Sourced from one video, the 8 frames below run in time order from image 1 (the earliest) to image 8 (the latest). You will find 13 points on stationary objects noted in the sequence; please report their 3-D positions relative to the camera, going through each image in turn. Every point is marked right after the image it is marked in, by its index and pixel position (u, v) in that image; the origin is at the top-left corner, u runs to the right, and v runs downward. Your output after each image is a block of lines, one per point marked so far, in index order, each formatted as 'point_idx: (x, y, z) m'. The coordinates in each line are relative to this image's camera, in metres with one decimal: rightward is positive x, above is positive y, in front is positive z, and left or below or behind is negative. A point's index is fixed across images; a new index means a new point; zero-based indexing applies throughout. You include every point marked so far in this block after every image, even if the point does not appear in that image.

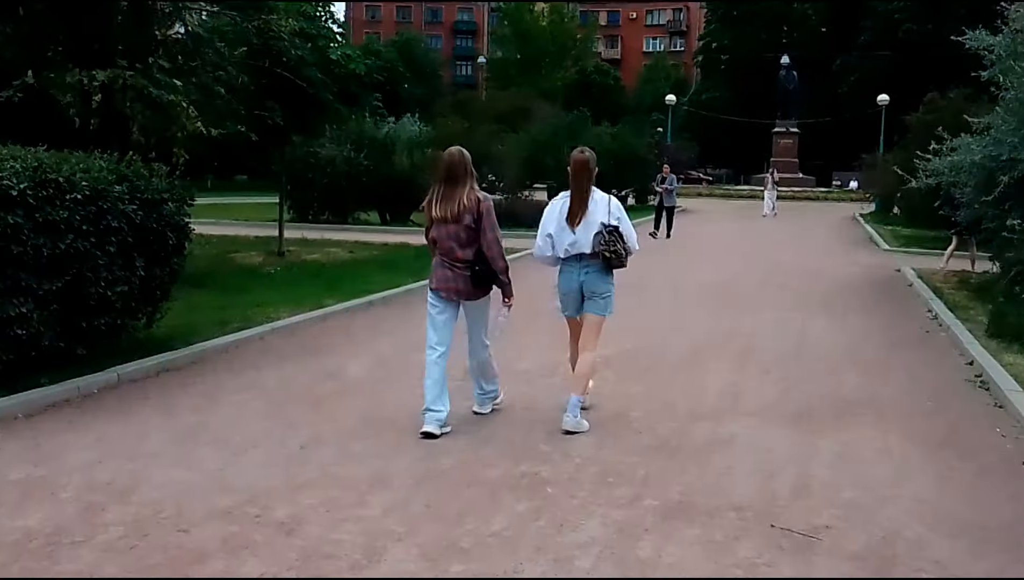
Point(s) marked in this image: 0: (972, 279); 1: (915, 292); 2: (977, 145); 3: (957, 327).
0: (+5.8, +0.2, +15.0) m
1: (+4.7, 0.0, +13.8) m
2: (+5.3, +1.7, +13.4) m
3: (+4.0, -0.3, +10.8) m
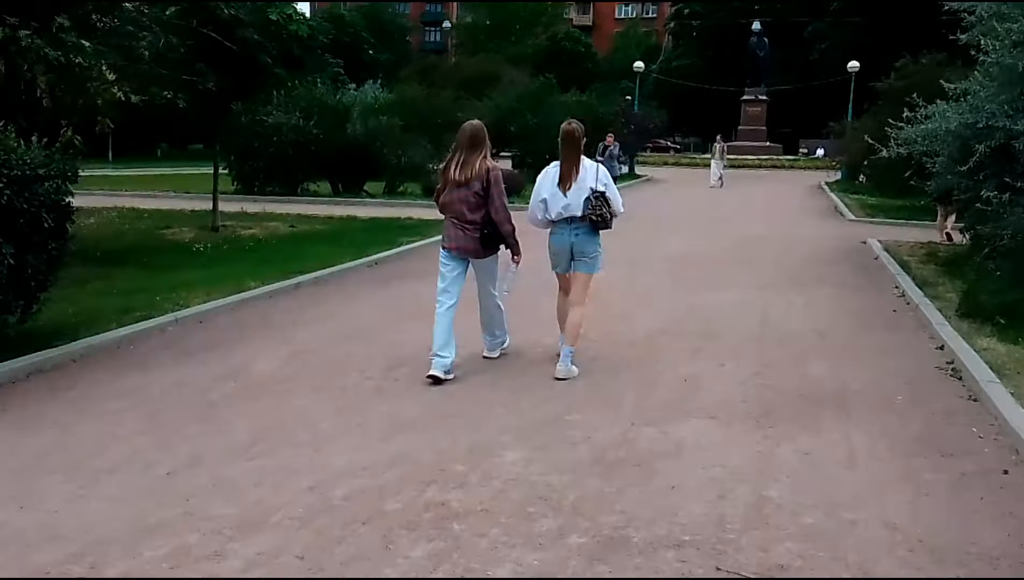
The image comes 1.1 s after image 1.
0: (+5.2, +0.5, +14.4) m
1: (+4.1, +0.3, +13.1) m
2: (+4.7, +1.9, +12.7) m
3: (+3.6, -0.1, +10.1) m
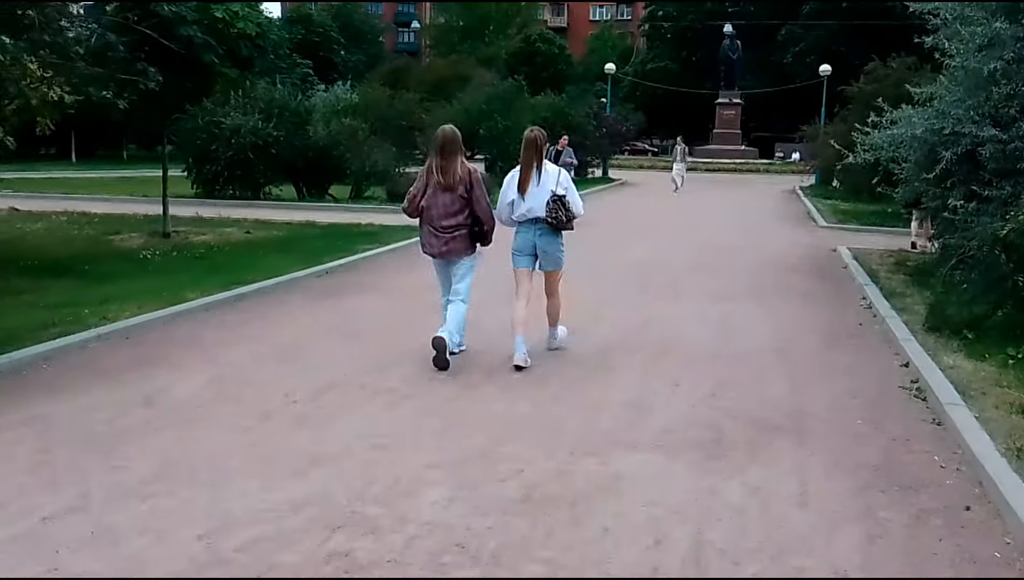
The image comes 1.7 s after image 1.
0: (+4.8, +0.4, +14.1) m
1: (+3.7, +0.1, +12.8) m
2: (+4.3, +1.8, +12.4) m
3: (+3.2, -0.2, +9.8) m
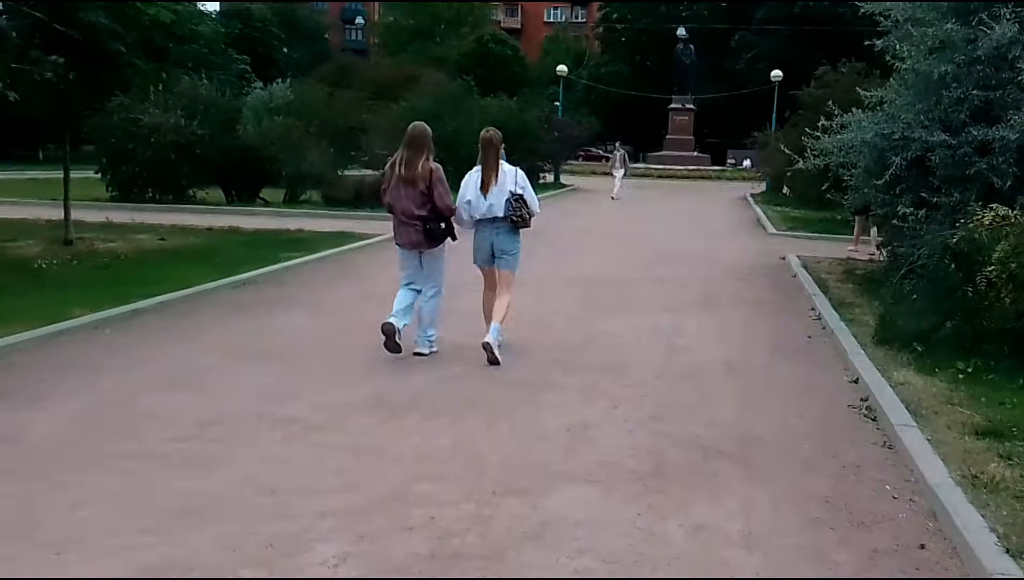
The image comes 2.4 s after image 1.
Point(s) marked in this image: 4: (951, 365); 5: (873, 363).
0: (+4.1, +0.2, +13.8) m
1: (+3.0, 0.0, +12.5) m
2: (+3.6, +1.7, +12.1) m
3: (+2.6, -0.3, +9.4) m
4: (+3.1, -0.5, +8.4) m
5: (+2.5, -0.5, +8.3) m
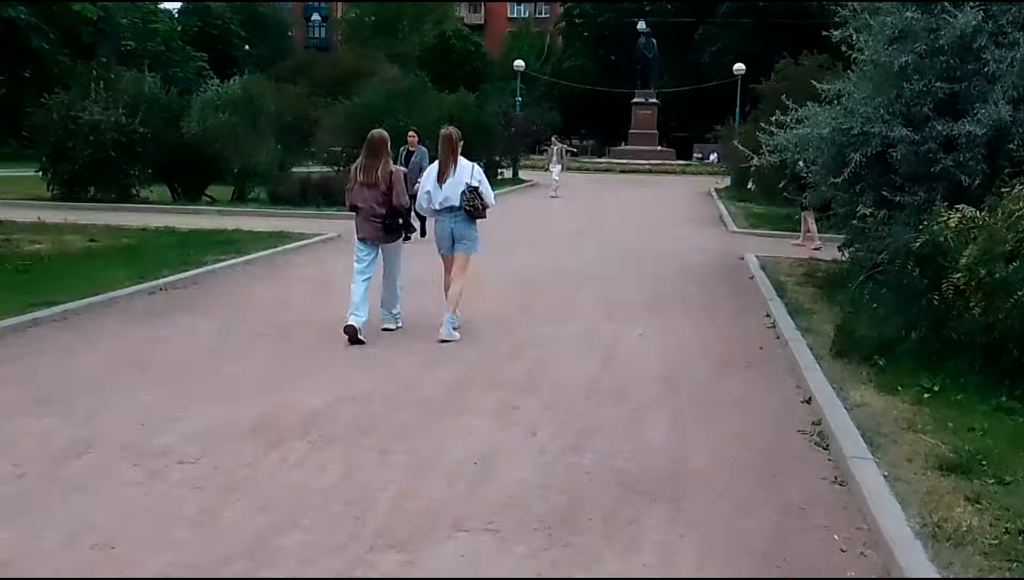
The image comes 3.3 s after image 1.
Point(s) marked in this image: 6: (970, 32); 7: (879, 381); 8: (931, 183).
0: (+3.4, +0.2, +13.1) m
1: (+2.4, 0.0, +11.8) m
2: (+3.0, +1.7, +11.4) m
3: (+2.1, -0.4, +8.7) m
4: (+2.6, -0.6, +7.6) m
5: (+2.0, -0.6, +7.5) m
6: (+4.0, +2.3, +10.3) m
7: (+2.4, -0.6, +7.6) m
8: (+3.7, +1.0, +10.5) m
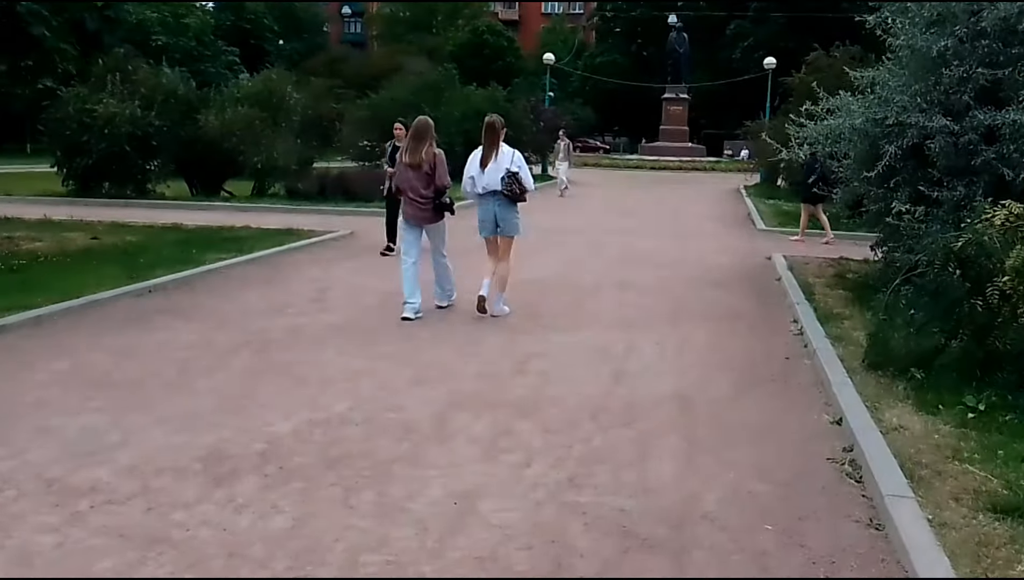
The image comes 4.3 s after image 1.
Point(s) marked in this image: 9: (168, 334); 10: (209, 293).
0: (+3.5, +0.2, +12.3) m
1: (+2.5, 0.0, +11.0) m
2: (+3.1, +1.7, +10.6) m
3: (+2.1, -0.4, +8.0) m
4: (+2.6, -0.6, +6.9) m
5: (+2.0, -0.6, +6.8) m
6: (+4.1, +2.2, +9.5) m
7: (+2.4, -0.6, +6.9) m
8: (+3.8, +0.9, +9.7) m
9: (-2.5, -0.3, +8.6) m
10: (-2.8, 0.0, +10.6) m
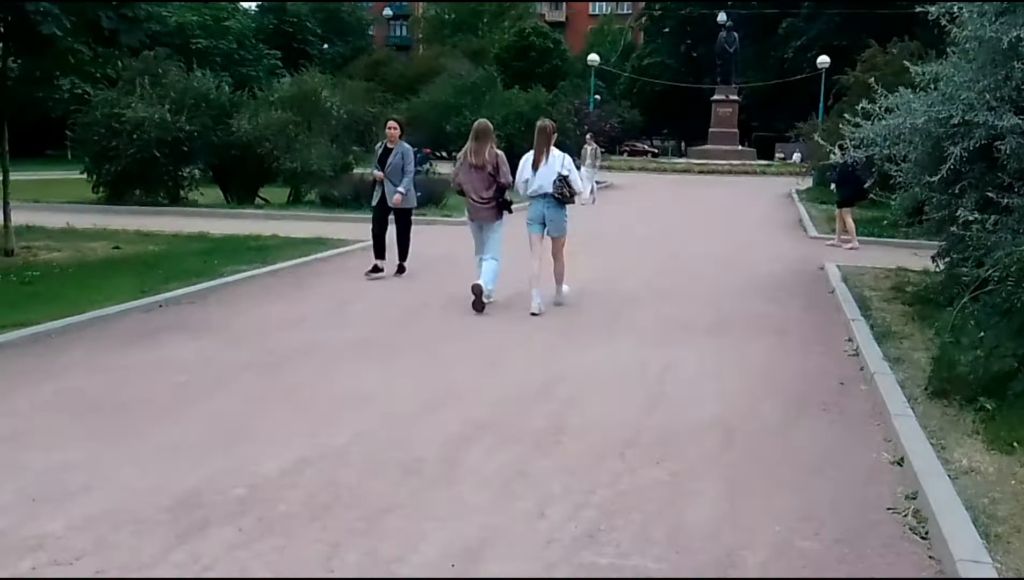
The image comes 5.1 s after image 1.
0: (+3.9, +0.1, +11.5) m
1: (+2.8, -0.1, +10.2) m
2: (+3.4, +1.5, +9.8) m
3: (+2.3, -0.5, +7.2) m
4: (+2.7, -0.7, +6.1) m
5: (+2.1, -0.7, +6.0) m
6: (+4.3, +2.1, +8.7) m
7: (+2.5, -0.7, +6.1) m
8: (+4.0, +0.8, +8.9) m
9: (-2.3, -0.4, +8.0) m
10: (-2.5, -0.1, +10.0) m
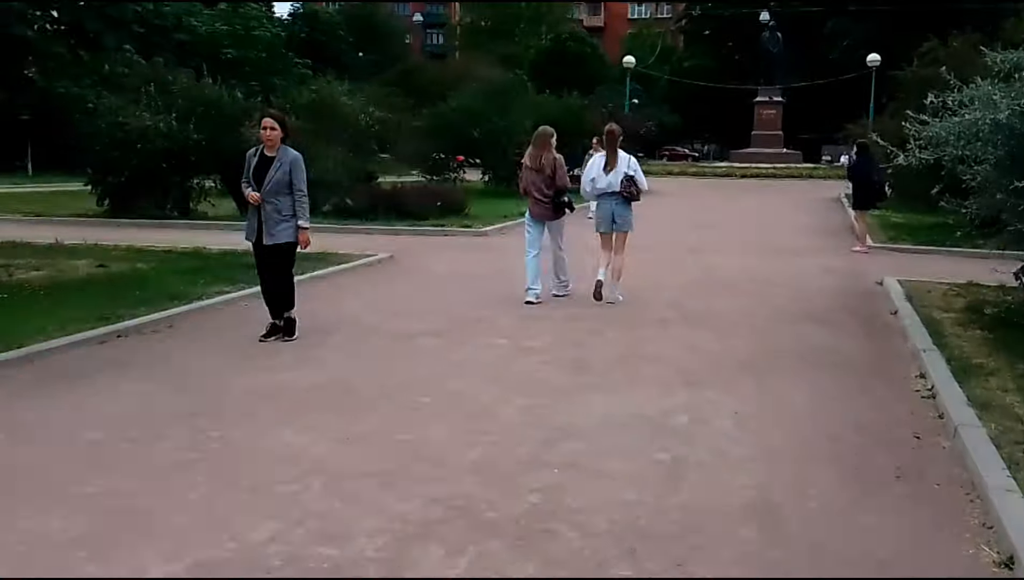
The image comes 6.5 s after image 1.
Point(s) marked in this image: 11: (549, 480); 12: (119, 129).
0: (+4.0, -0.1, +10.0) m
1: (+2.9, -0.3, +8.7) m
2: (+3.4, +1.4, +8.3) m
3: (+2.2, -0.7, +5.7) m
4: (+2.6, -0.9, +4.6) m
5: (+2.0, -0.9, +4.6) m
6: (+4.3, +2.0, +7.1) m
7: (+2.4, -0.9, +4.6) m
8: (+4.0, +0.7, +7.4) m
9: (-2.3, -0.6, +6.7) m
10: (-2.4, -0.3, +8.8) m
11: (+0.2, -0.8, +4.9) m
12: (-6.6, +2.7, +19.9) m
